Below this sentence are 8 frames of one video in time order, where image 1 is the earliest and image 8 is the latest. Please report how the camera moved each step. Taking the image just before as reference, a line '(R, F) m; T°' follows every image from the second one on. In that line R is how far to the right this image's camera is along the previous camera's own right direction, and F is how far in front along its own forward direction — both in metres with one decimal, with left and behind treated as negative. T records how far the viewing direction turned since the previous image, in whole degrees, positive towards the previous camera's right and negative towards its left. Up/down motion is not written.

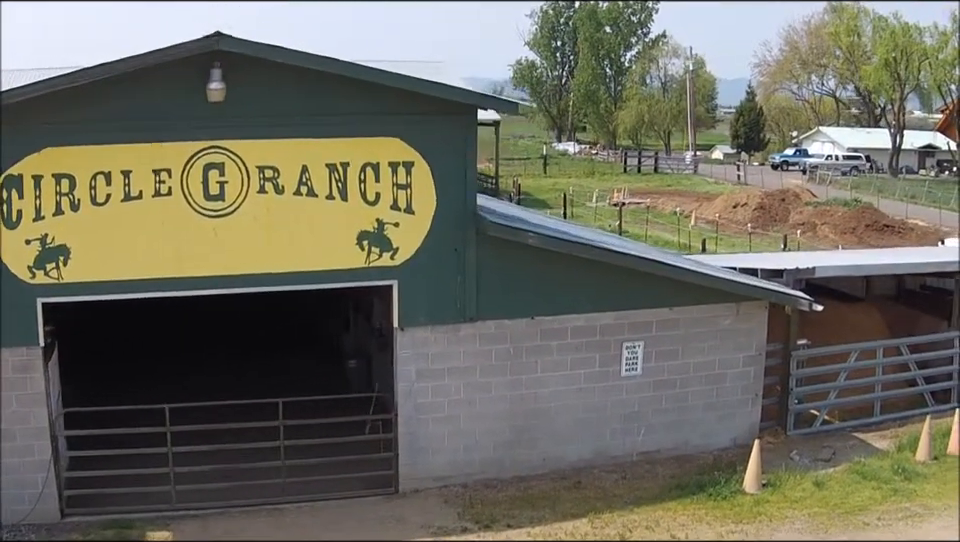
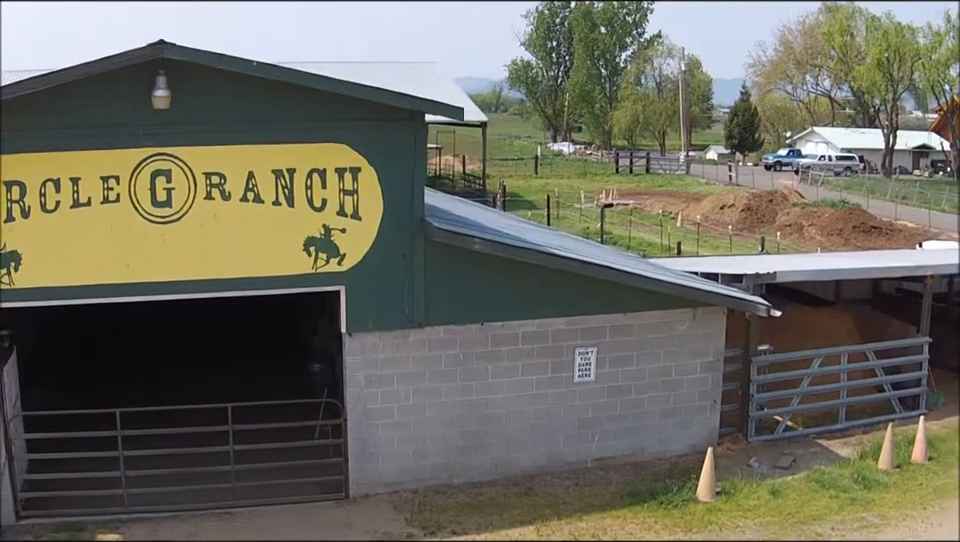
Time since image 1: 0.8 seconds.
(+0.8, 0.0) m; -1°
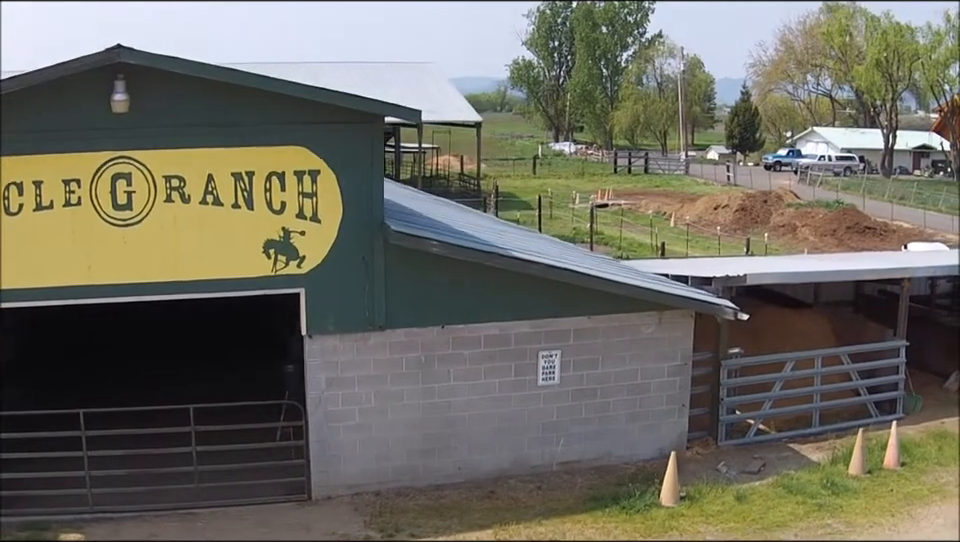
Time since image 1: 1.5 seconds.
(+0.7, 0.0) m; -2°
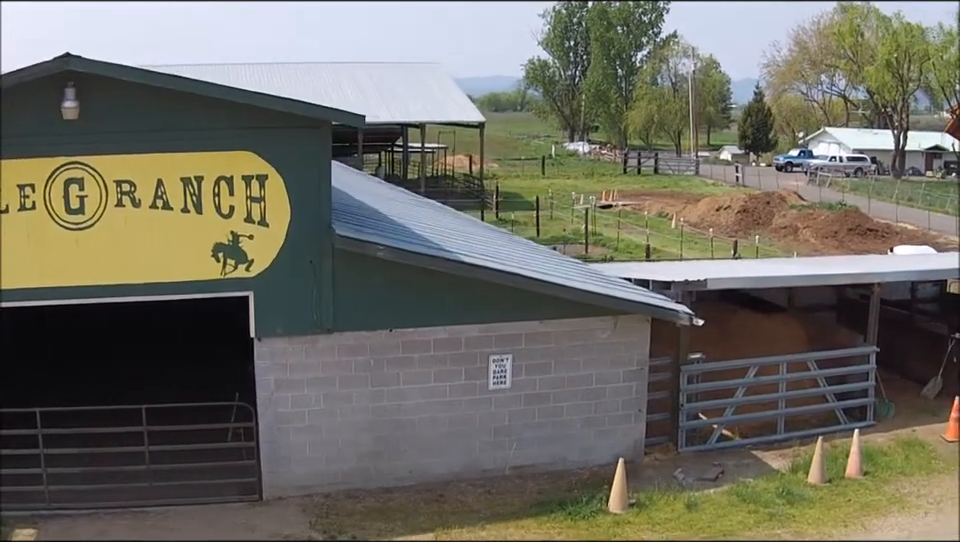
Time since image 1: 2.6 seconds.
(+1.2, 0.0) m; -3°
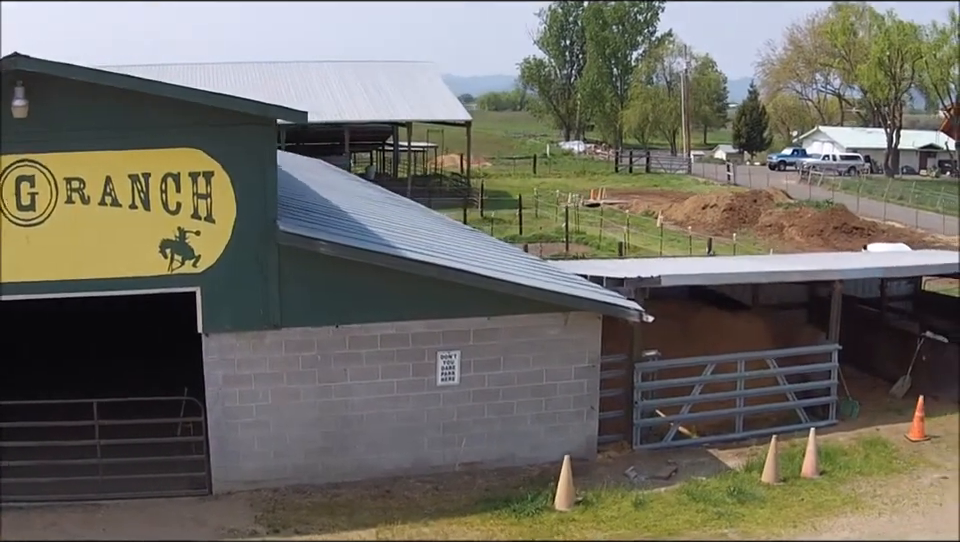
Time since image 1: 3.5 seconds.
(+0.9, 0.0) m; -2°
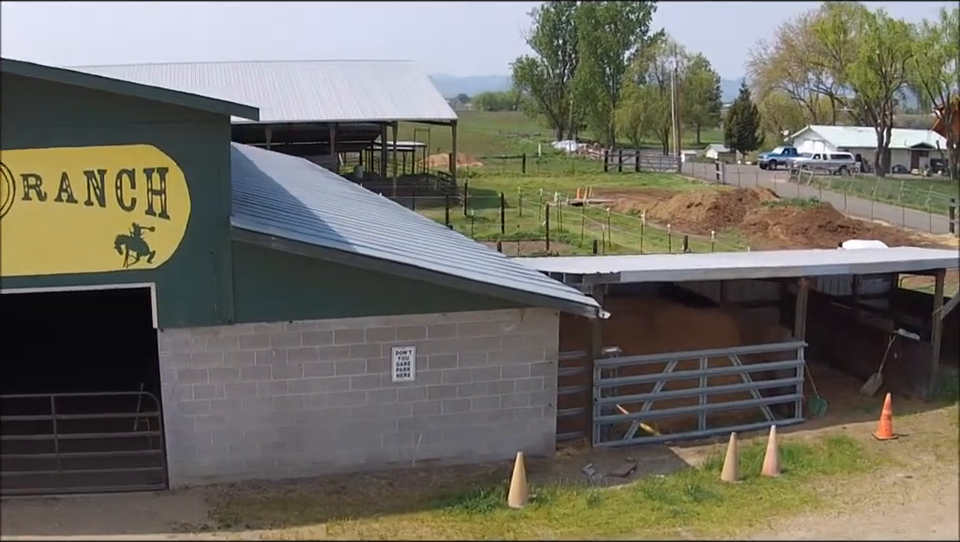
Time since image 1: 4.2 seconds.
(+0.7, +0.1) m; -1°
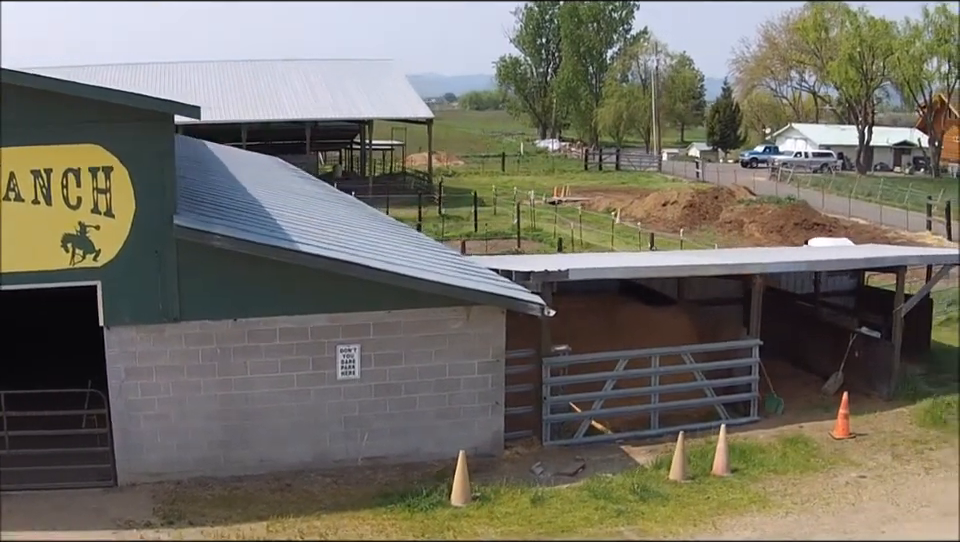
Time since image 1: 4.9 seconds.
(+0.7, +0.1) m; -1°
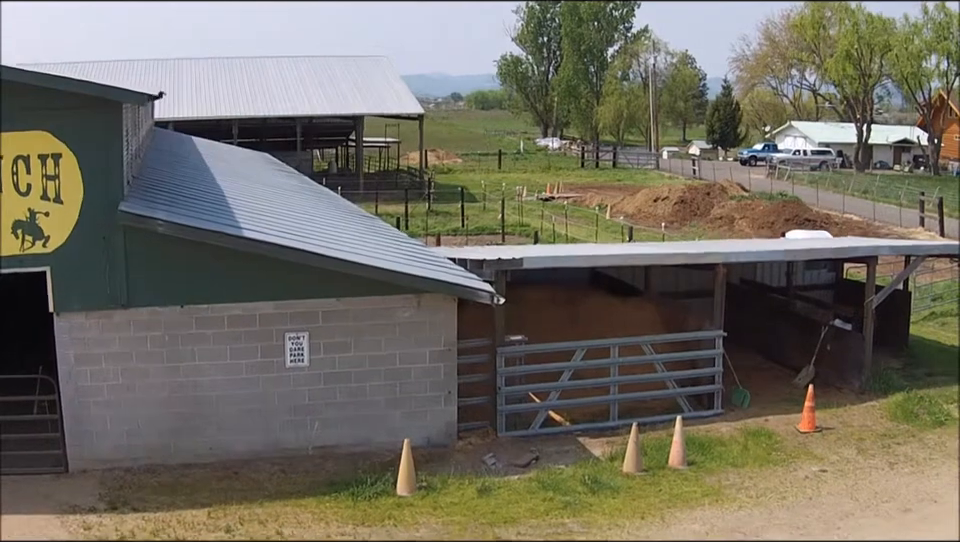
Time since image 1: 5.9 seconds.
(+0.9, +0.1) m; -2°
